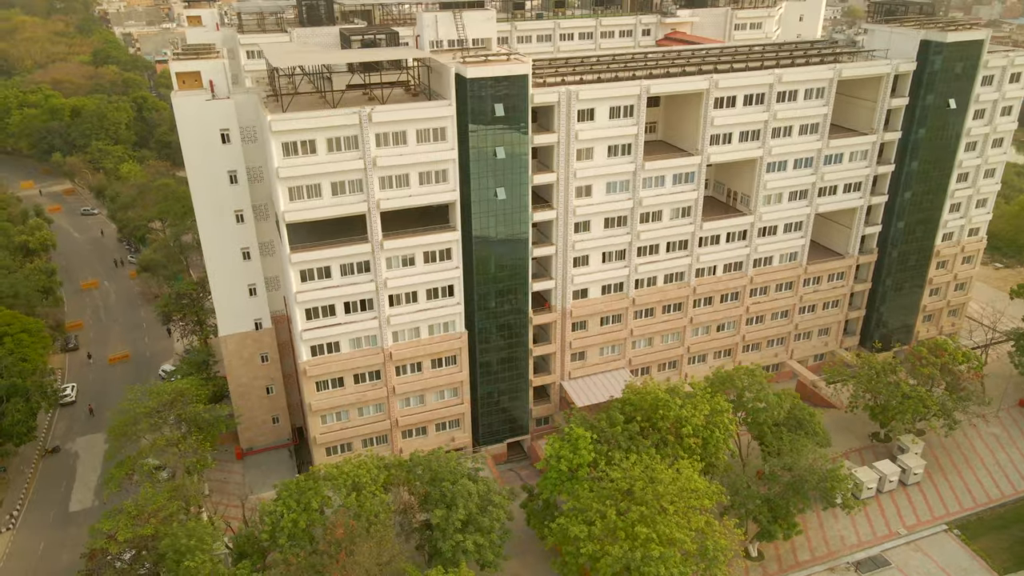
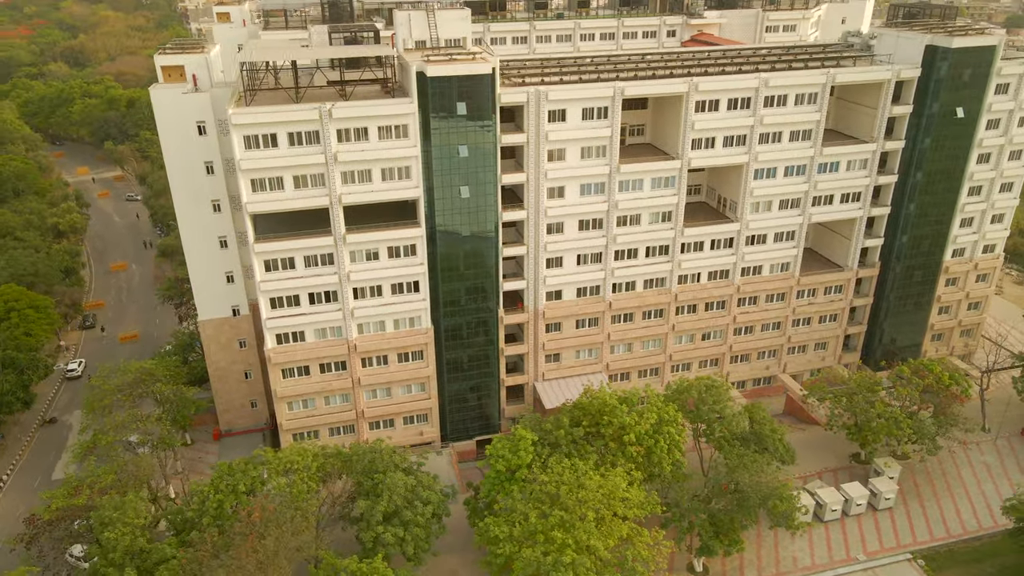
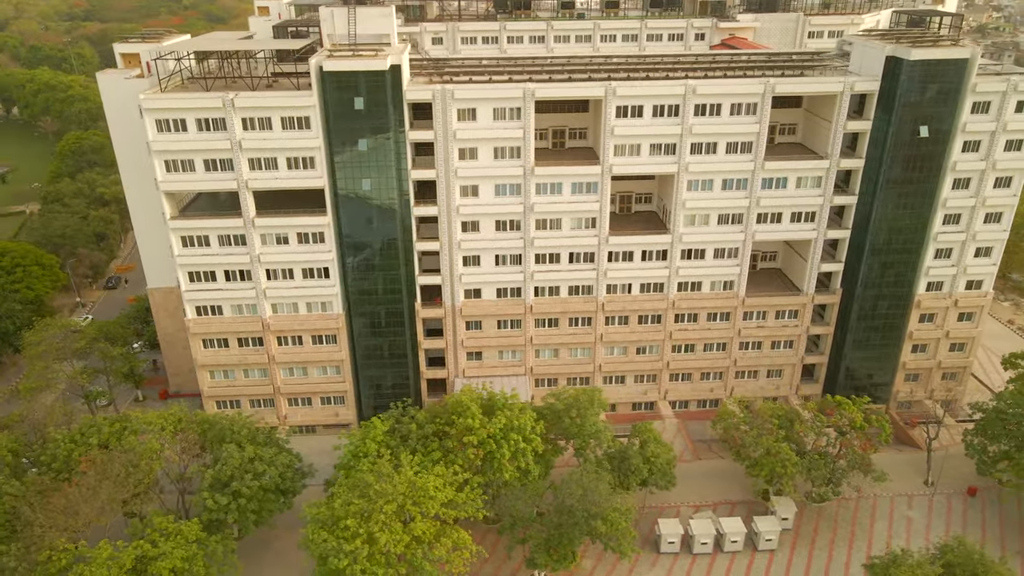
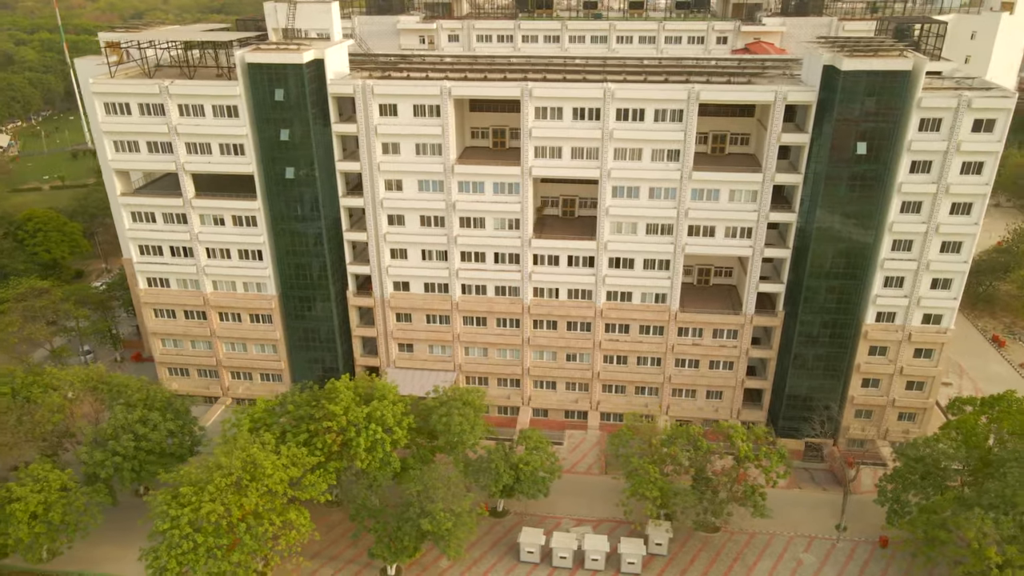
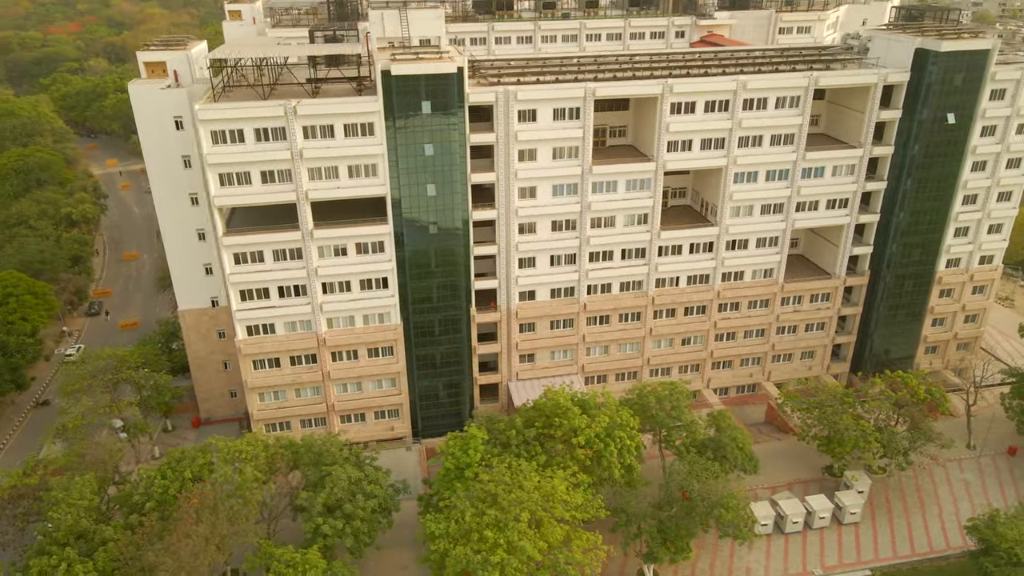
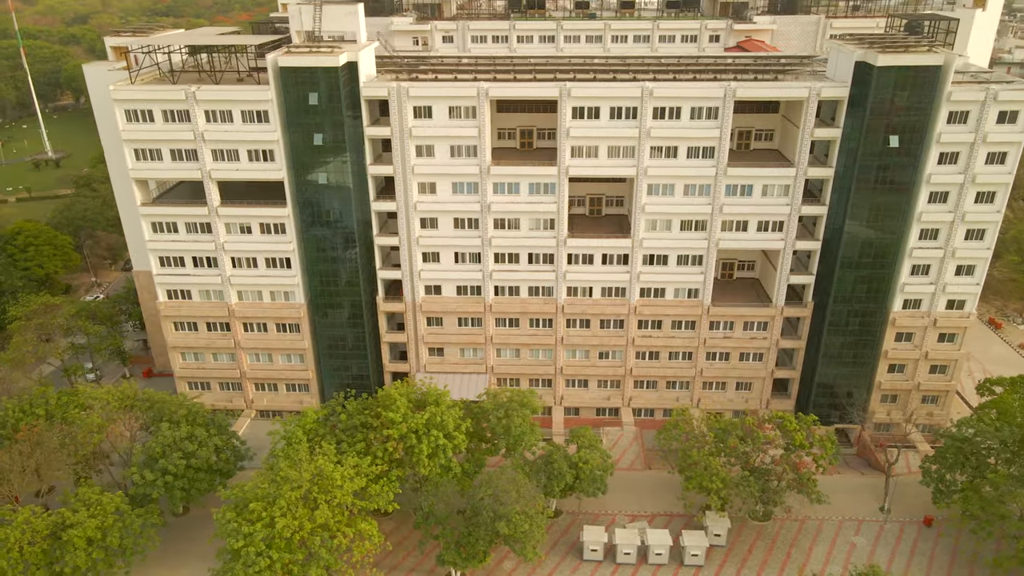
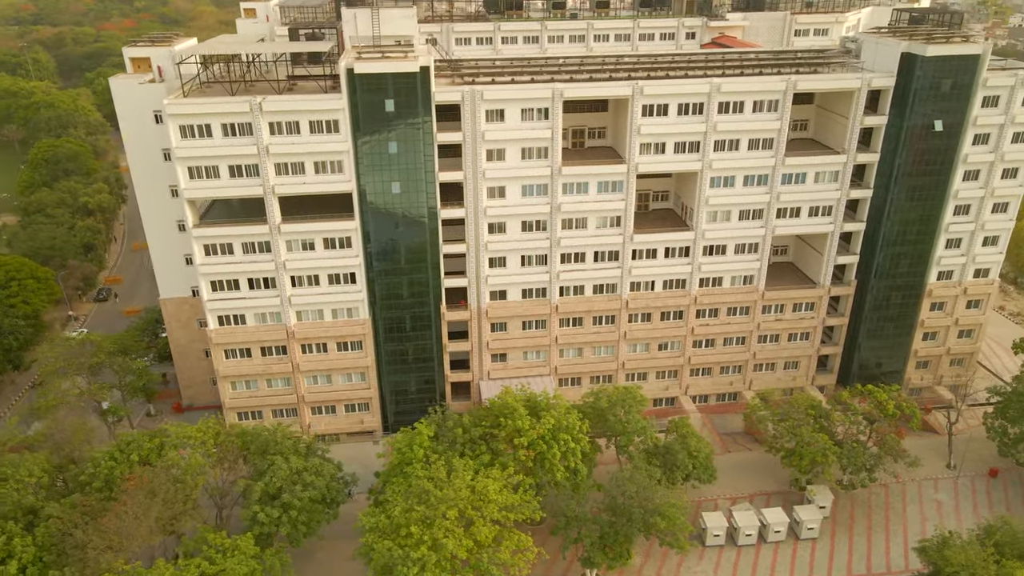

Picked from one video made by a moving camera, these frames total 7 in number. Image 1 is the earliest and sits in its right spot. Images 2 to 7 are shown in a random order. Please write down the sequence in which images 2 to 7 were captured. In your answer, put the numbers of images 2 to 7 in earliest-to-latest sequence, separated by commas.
2, 5, 7, 3, 6, 4
